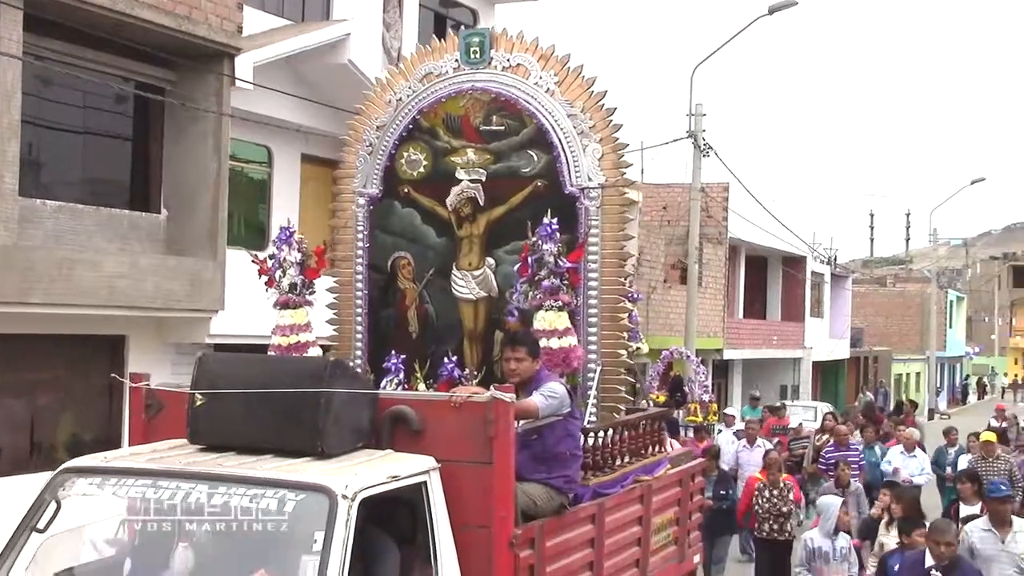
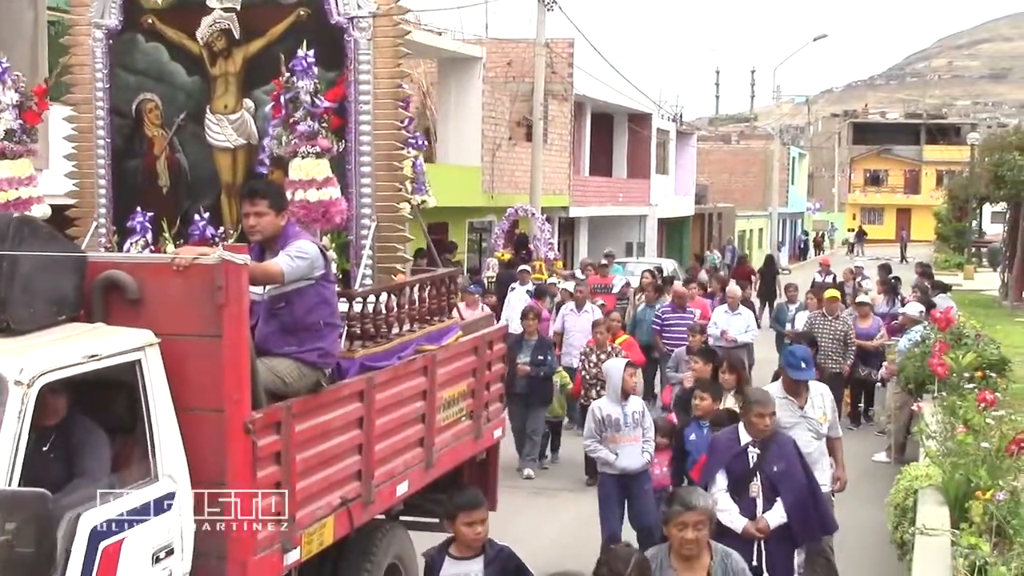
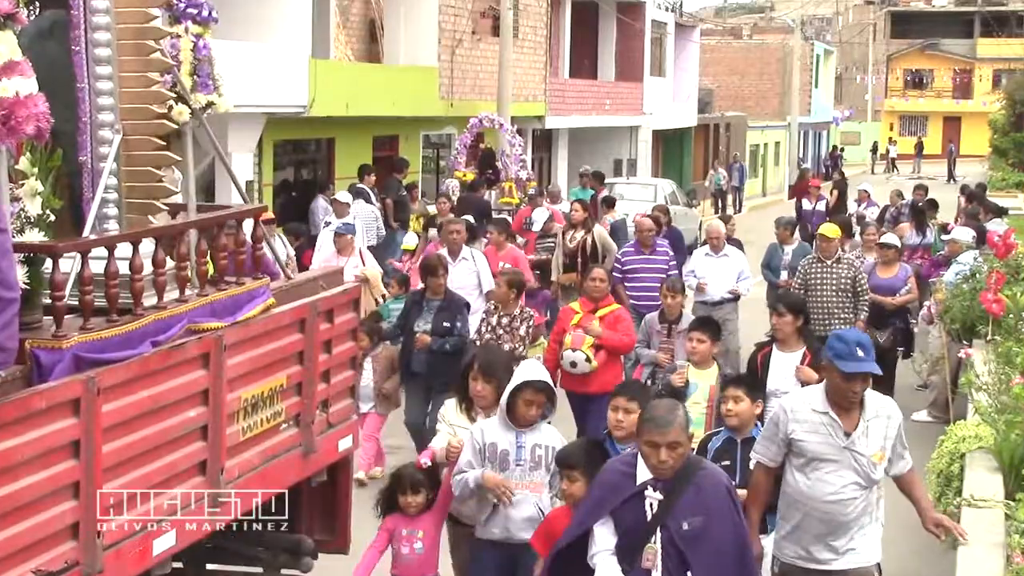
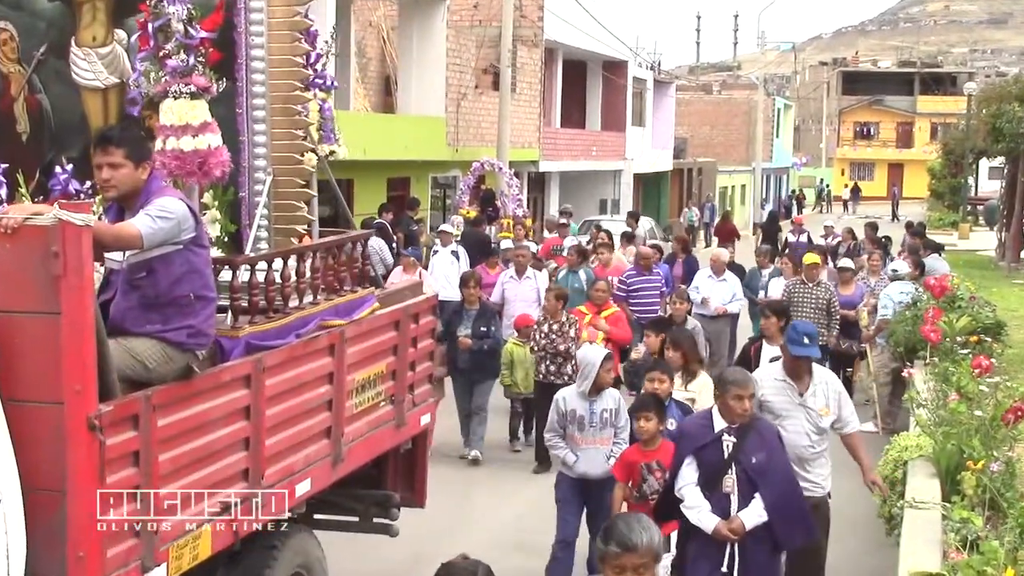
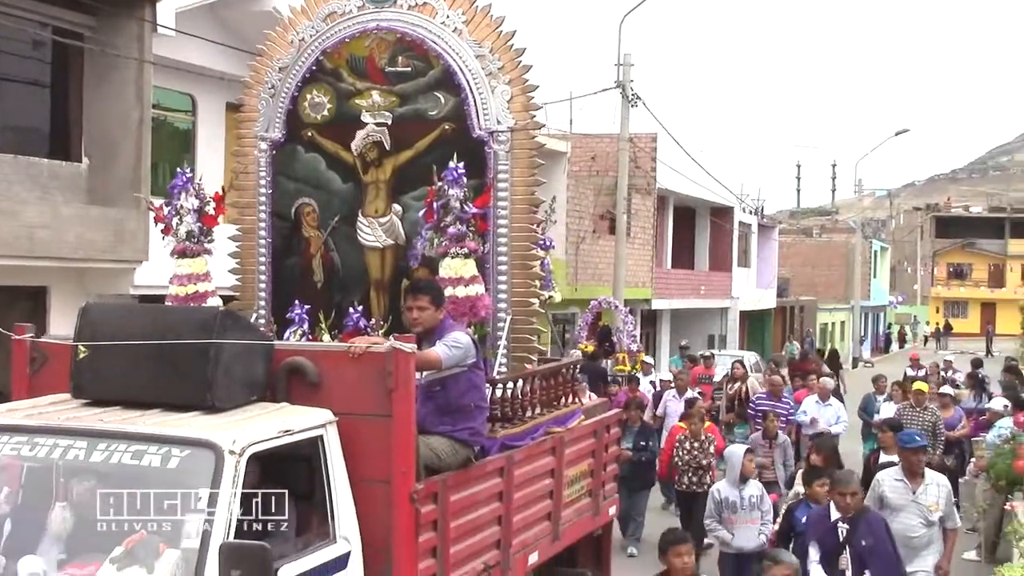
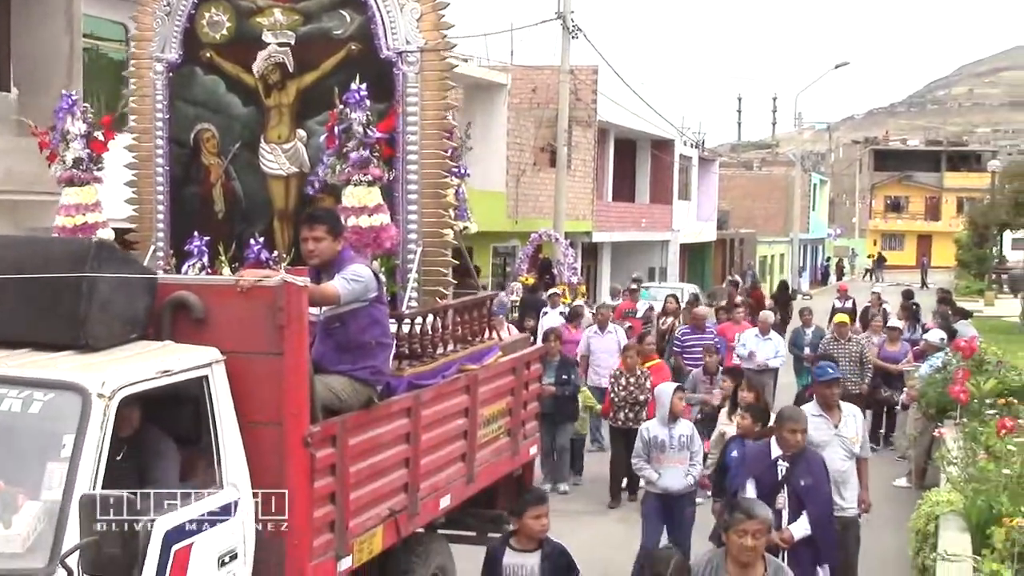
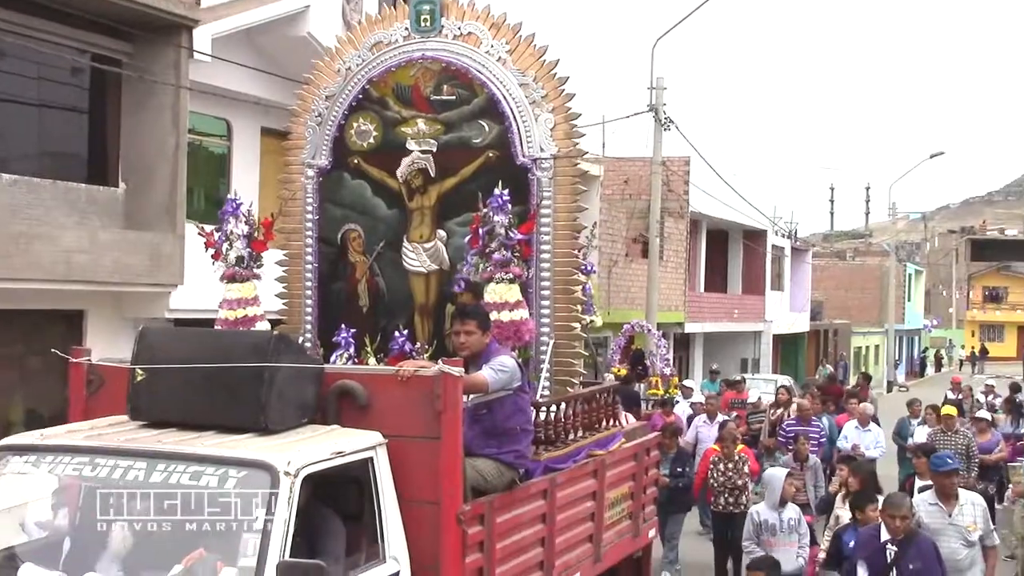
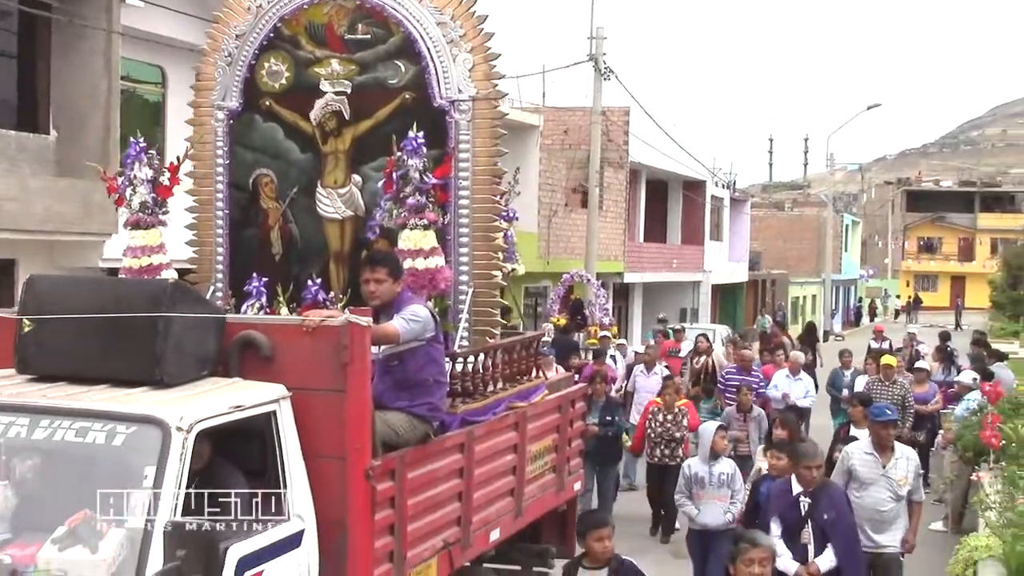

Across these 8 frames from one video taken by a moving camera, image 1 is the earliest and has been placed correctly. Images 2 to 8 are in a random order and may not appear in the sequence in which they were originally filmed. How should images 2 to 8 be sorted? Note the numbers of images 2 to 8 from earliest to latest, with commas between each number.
7, 5, 8, 6, 2, 4, 3
